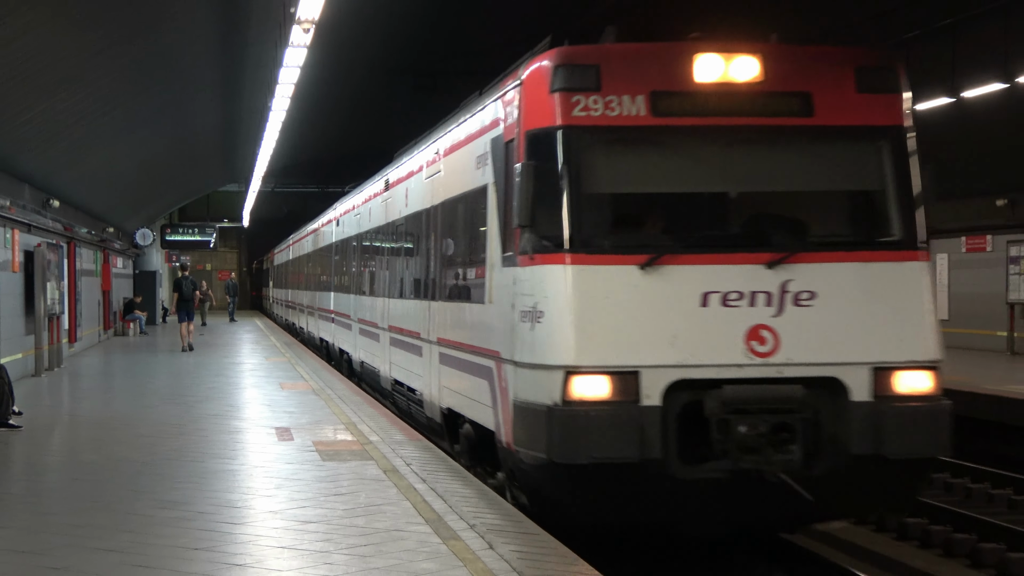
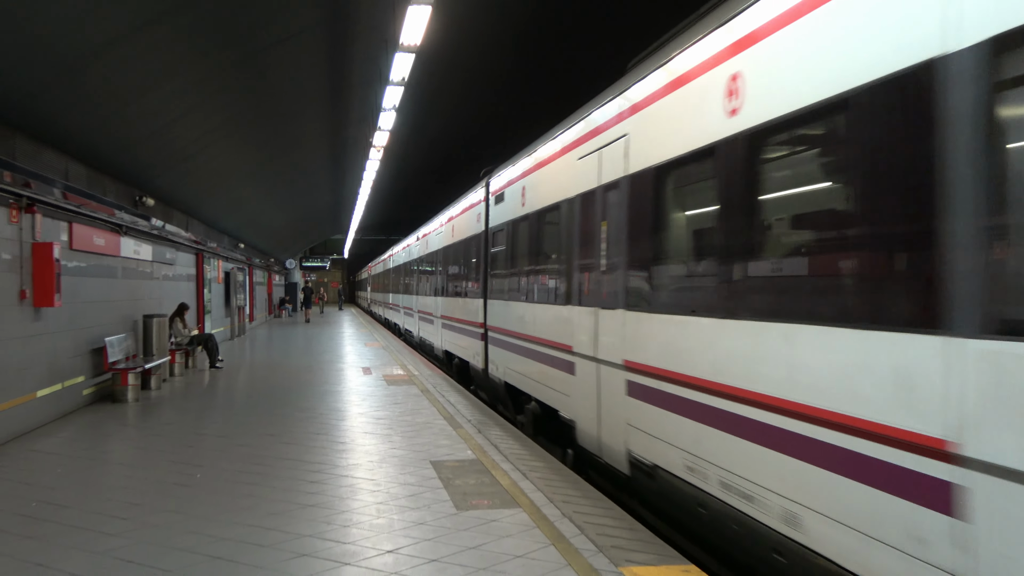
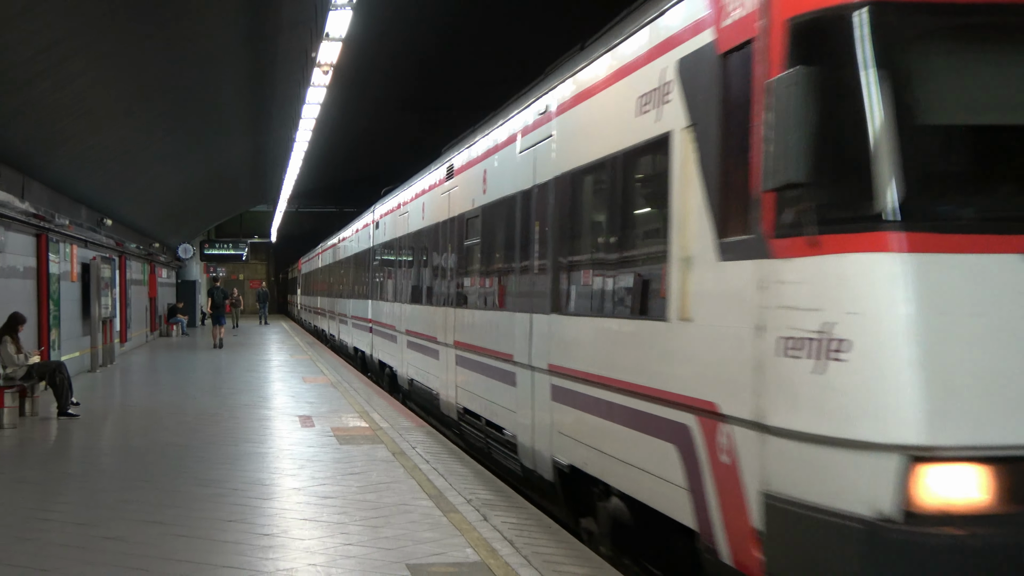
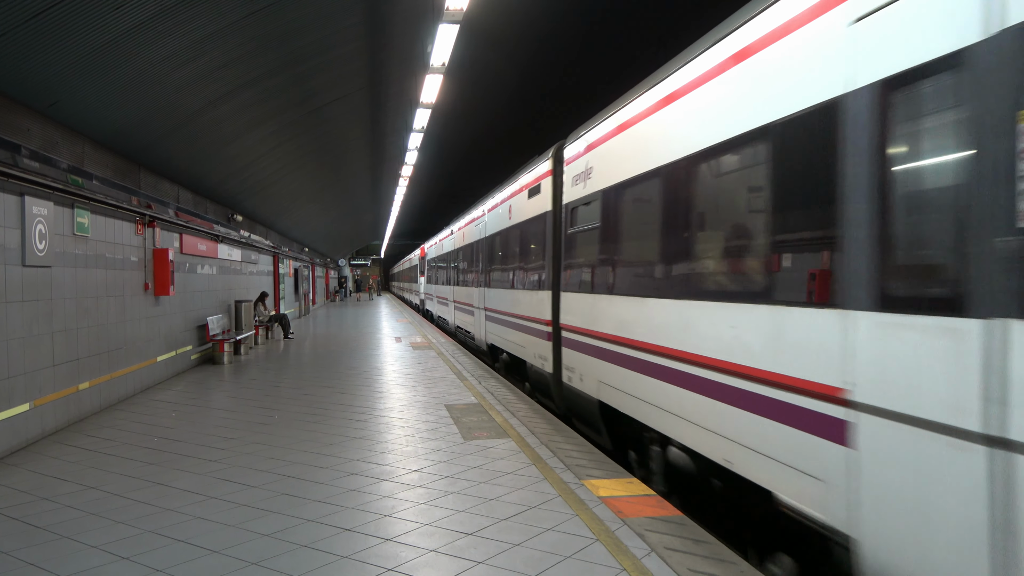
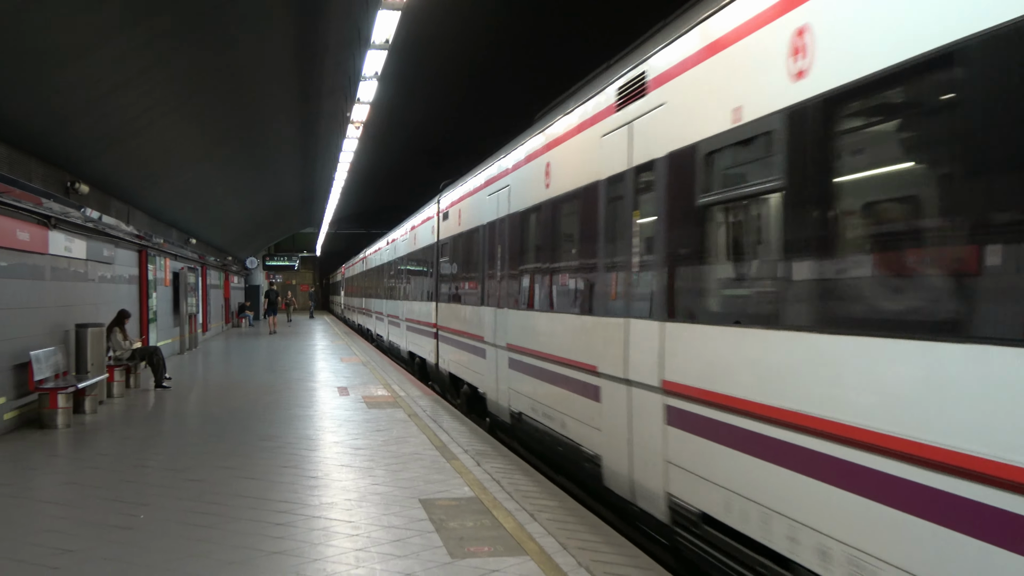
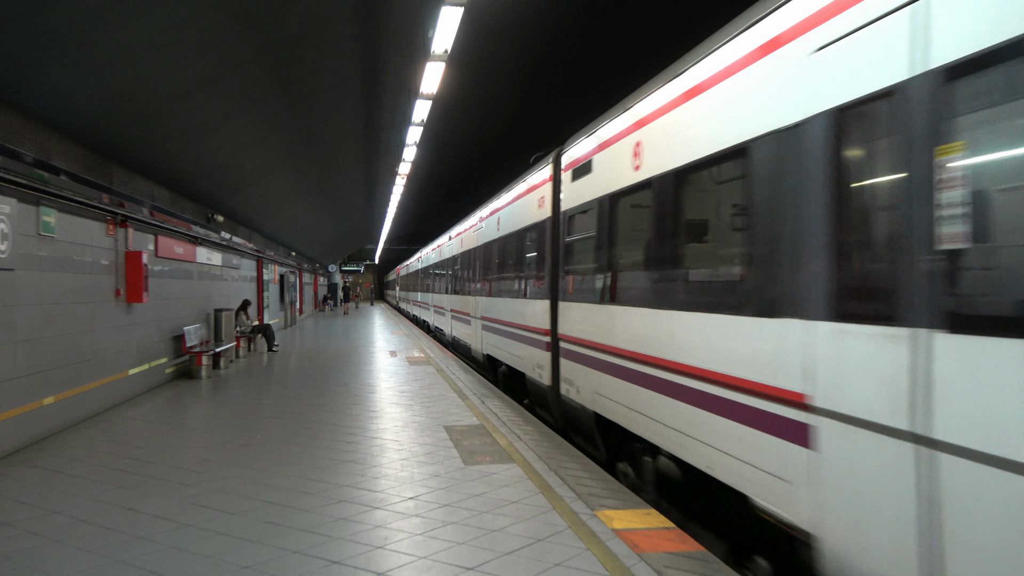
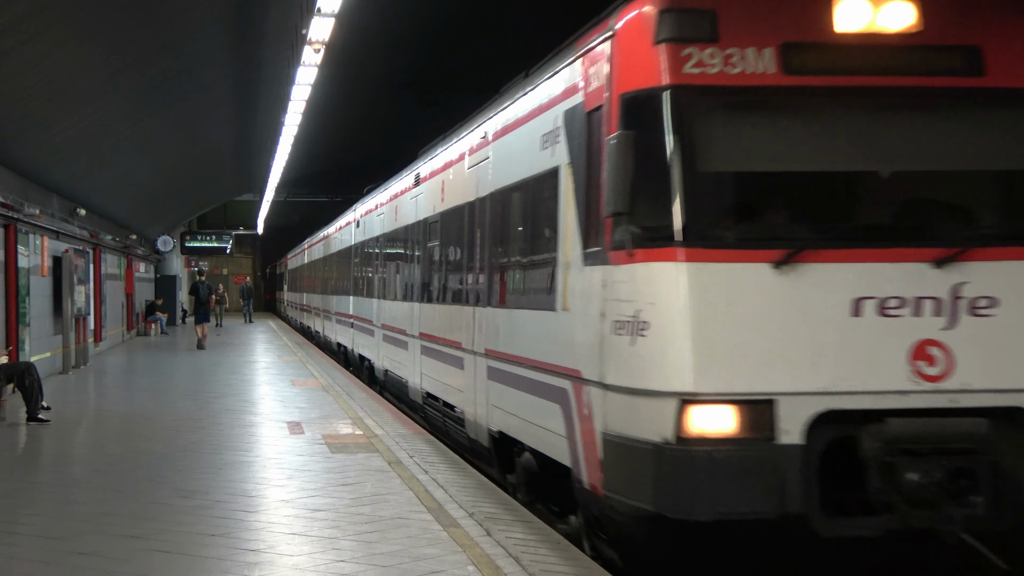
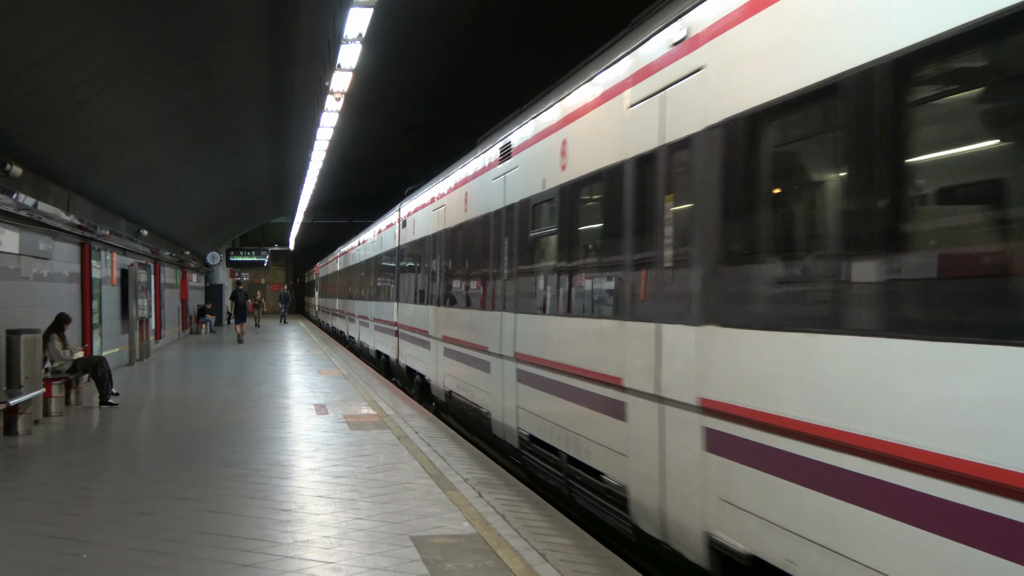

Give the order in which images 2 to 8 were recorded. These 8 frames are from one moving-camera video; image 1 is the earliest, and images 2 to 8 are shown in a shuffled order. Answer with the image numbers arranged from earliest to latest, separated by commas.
7, 3, 8, 5, 2, 6, 4
